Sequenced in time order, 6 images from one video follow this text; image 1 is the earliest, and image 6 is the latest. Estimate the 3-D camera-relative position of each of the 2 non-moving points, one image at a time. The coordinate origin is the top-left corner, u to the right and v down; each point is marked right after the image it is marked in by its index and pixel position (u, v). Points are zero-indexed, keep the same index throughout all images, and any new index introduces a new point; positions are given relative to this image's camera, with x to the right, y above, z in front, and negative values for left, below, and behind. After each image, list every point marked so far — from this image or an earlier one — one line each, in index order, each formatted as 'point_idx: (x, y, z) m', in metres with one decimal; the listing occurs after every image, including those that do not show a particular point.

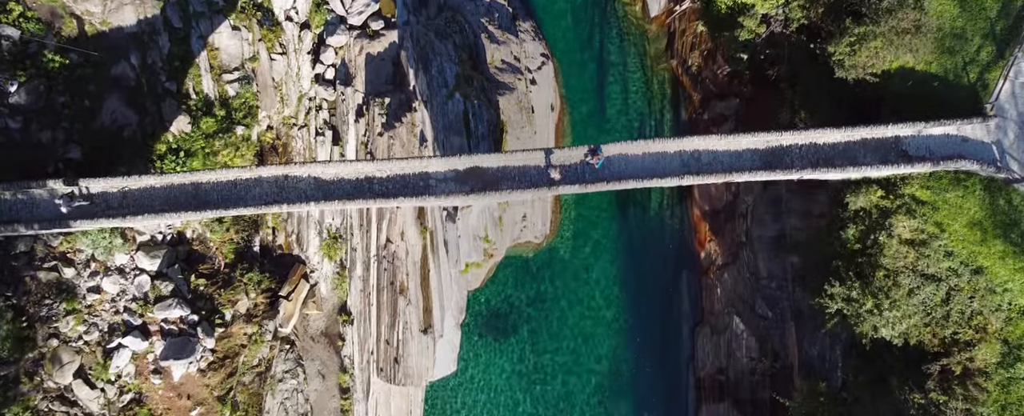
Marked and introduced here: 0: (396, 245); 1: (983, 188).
0: (-3.8, -1.1, +20.4) m
1: (+12.8, +0.7, +16.6) m
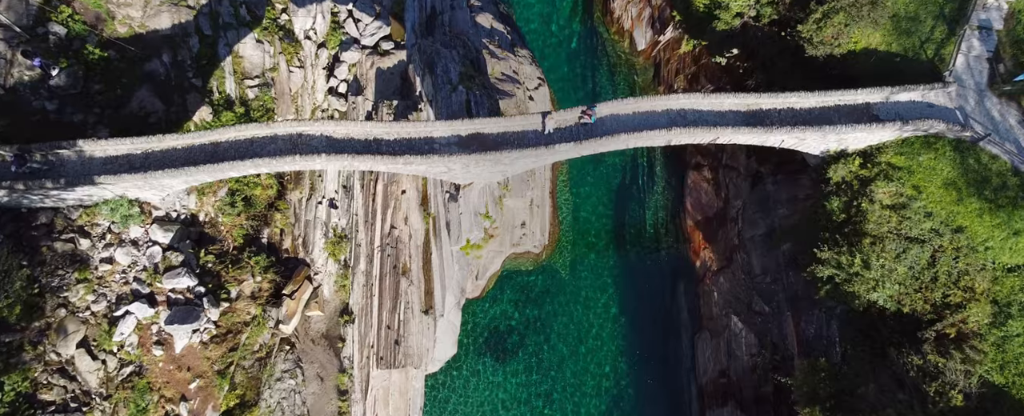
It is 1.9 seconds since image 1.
0: (-3.8, -0.8, +21.1) m
1: (+12.8, +1.8, +17.8) m
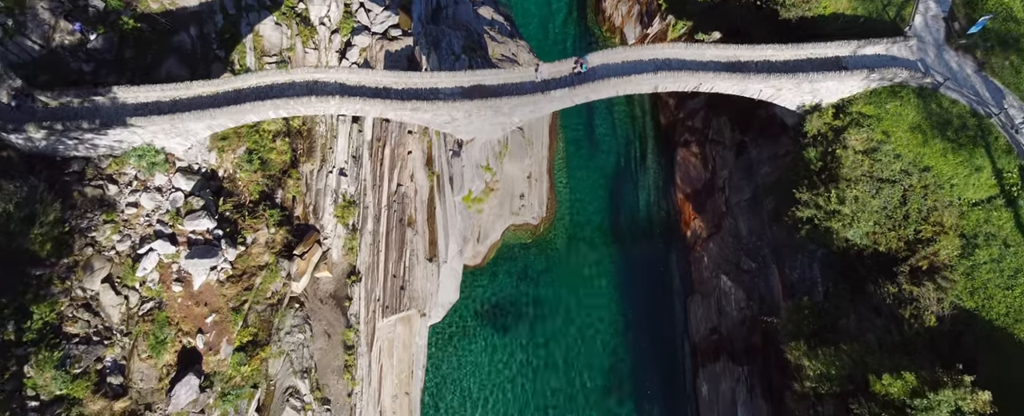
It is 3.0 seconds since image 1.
0: (-3.9, +0.7, +22.5) m
1: (+12.8, +3.5, +19.4) m
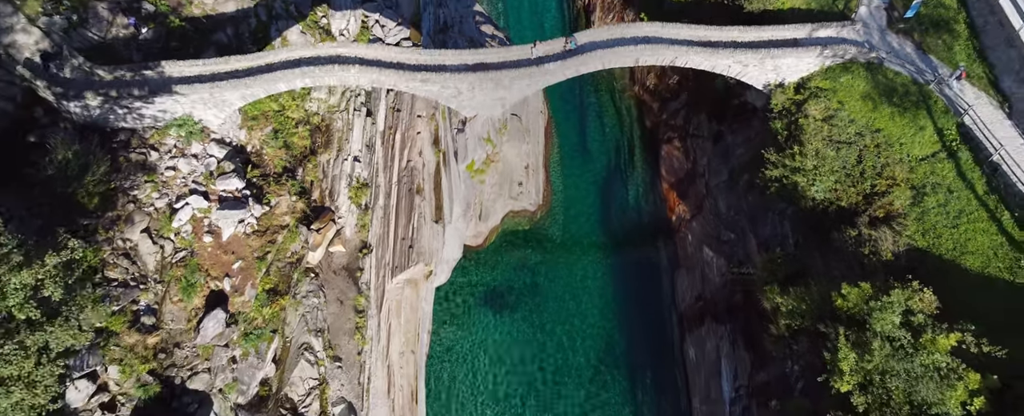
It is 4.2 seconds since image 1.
0: (-3.9, +1.7, +24.9) m
1: (+12.7, +5.0, +22.1) m
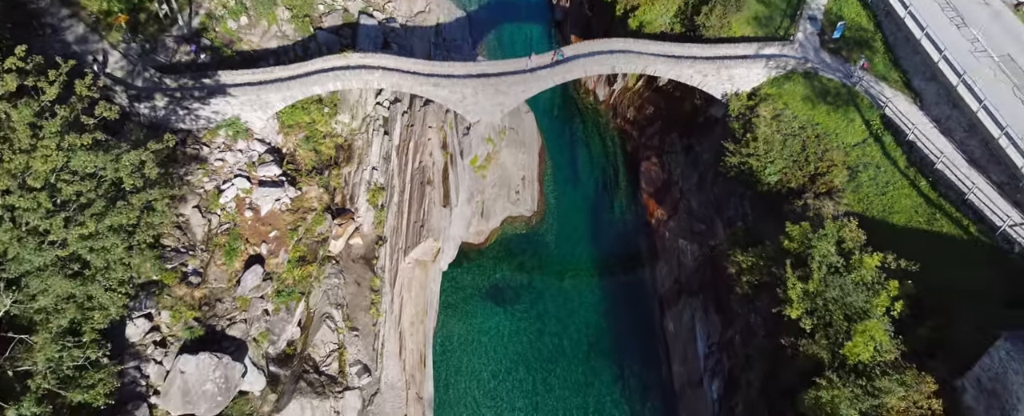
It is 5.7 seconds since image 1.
0: (-4.0, +1.9, +28.8) m
1: (+12.6, +5.6, +26.7) m
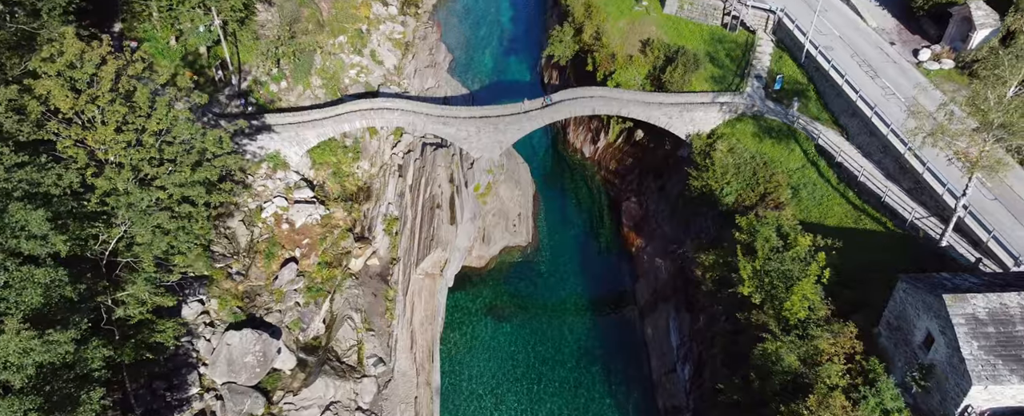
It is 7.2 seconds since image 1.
0: (-4.1, +0.5, +33.6) m
1: (+12.4, +4.6, +32.1) m
